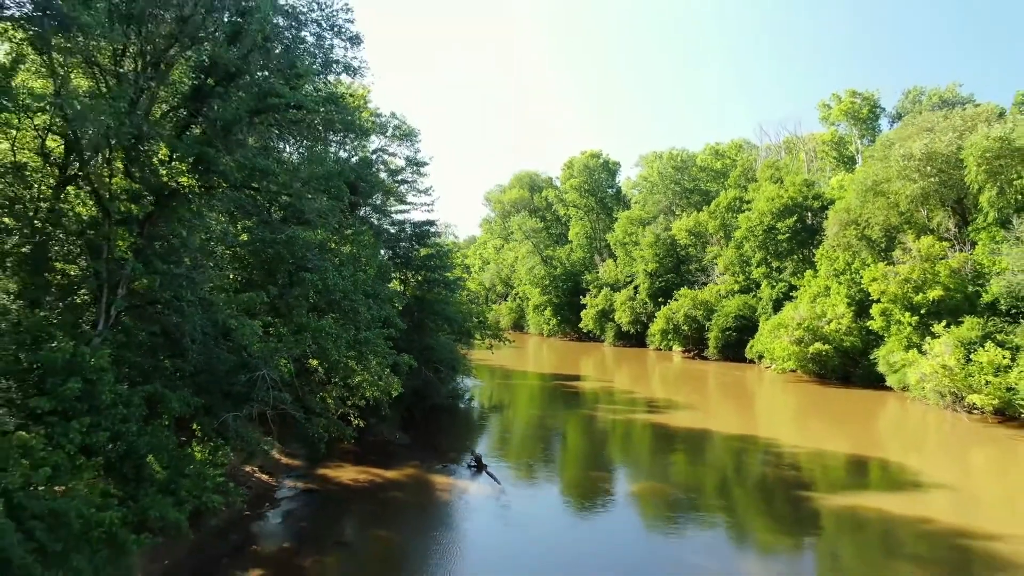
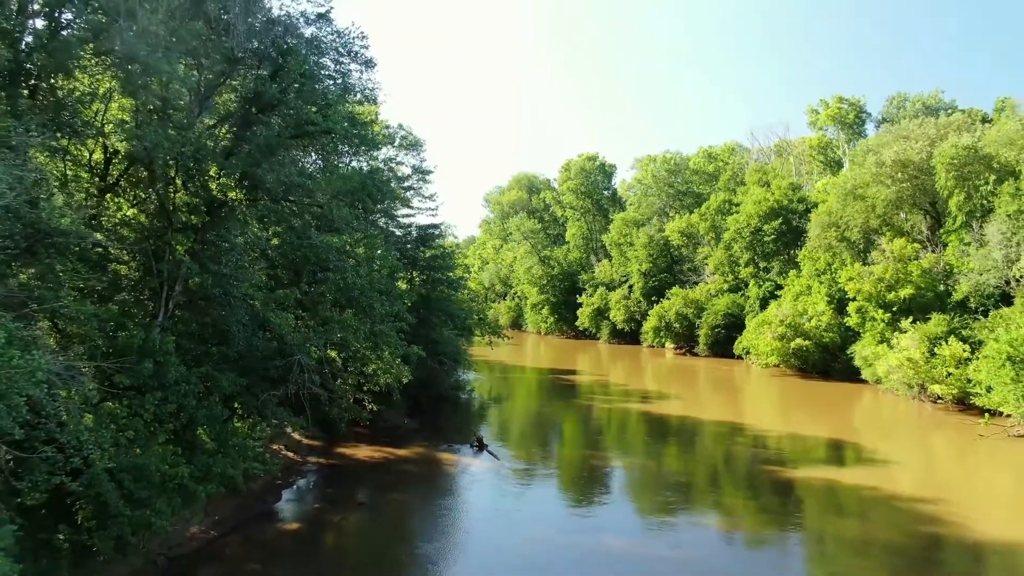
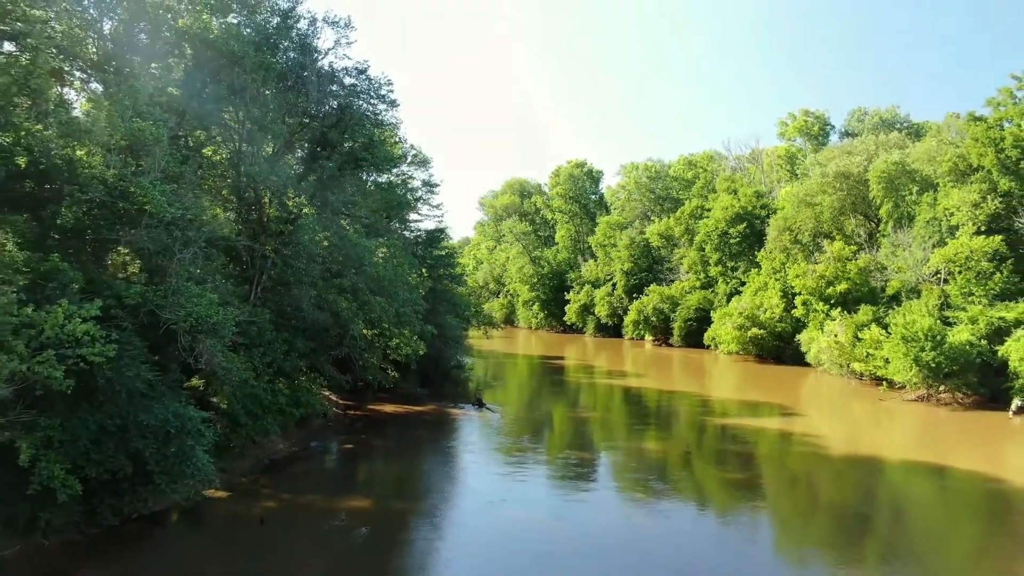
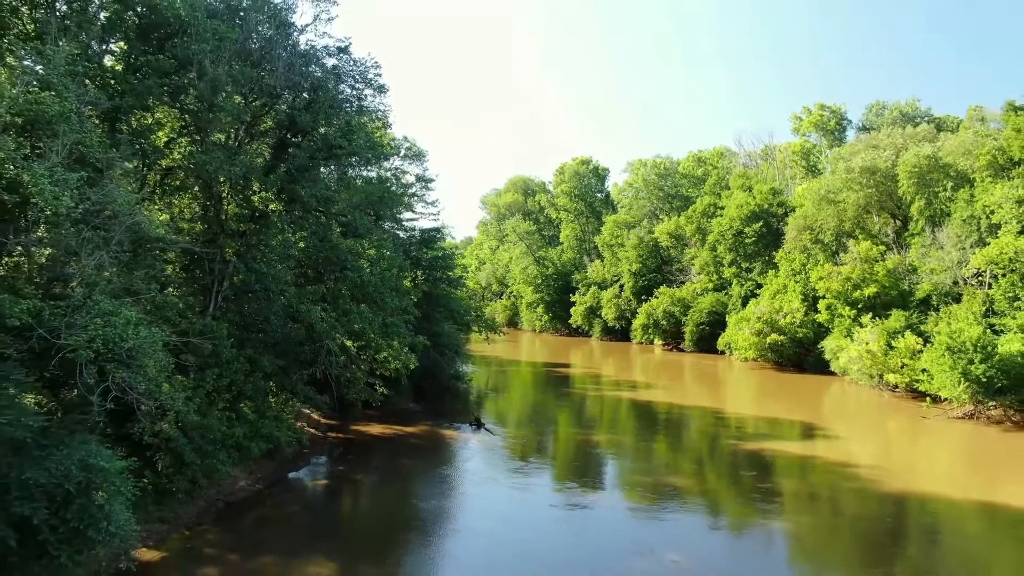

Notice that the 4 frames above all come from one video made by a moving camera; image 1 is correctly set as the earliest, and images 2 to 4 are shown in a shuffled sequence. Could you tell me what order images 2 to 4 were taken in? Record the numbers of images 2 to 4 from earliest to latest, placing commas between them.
2, 4, 3
